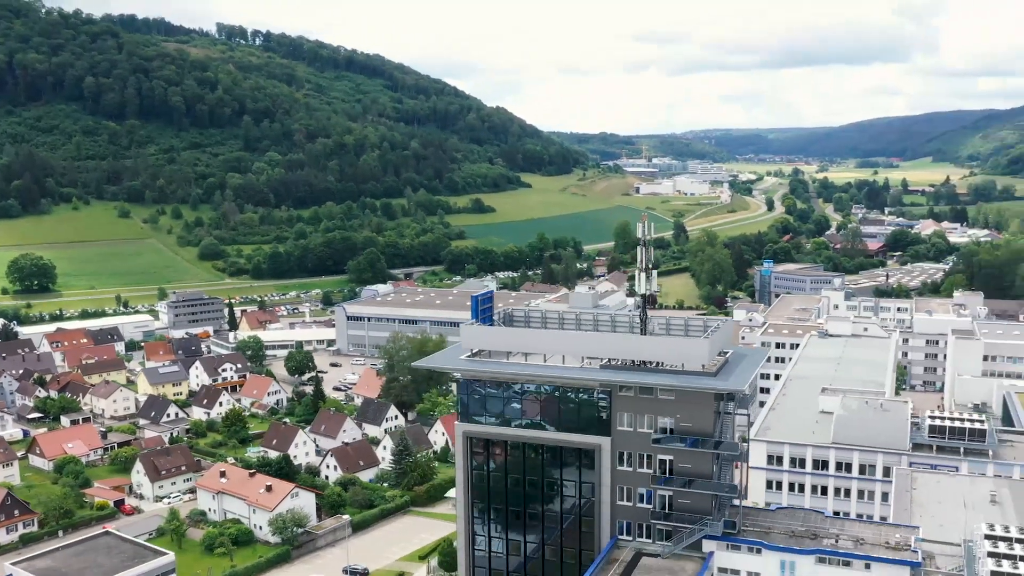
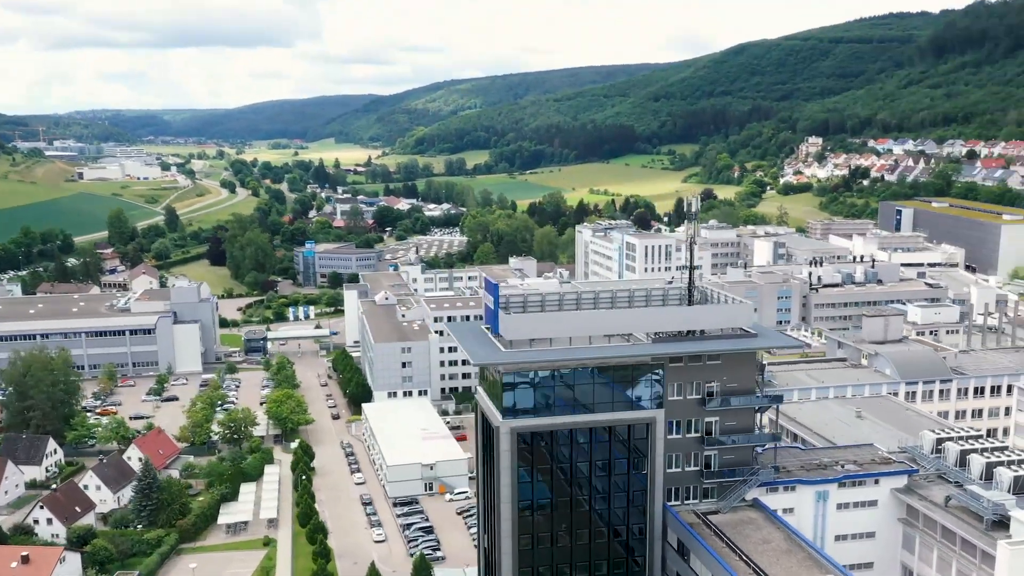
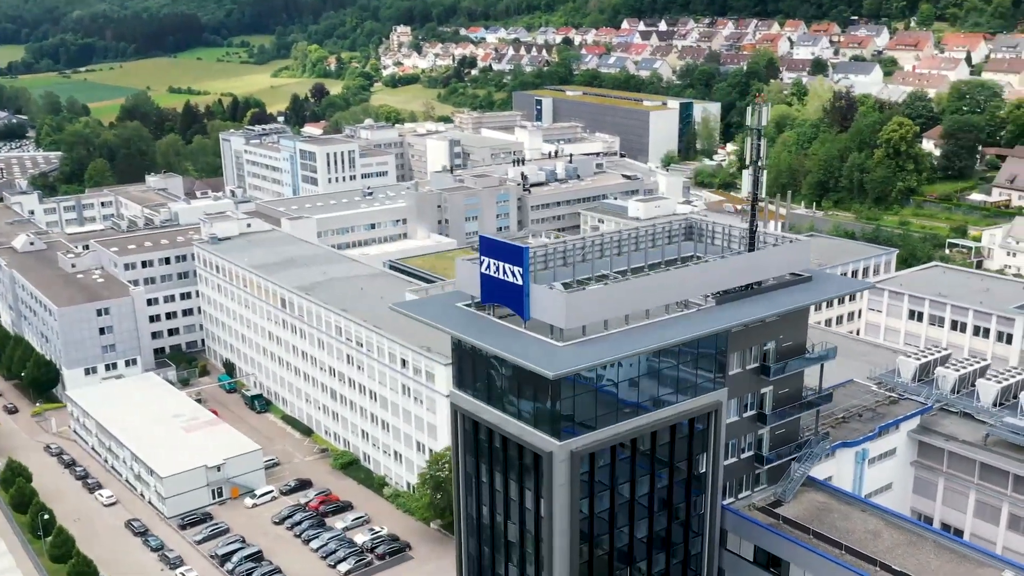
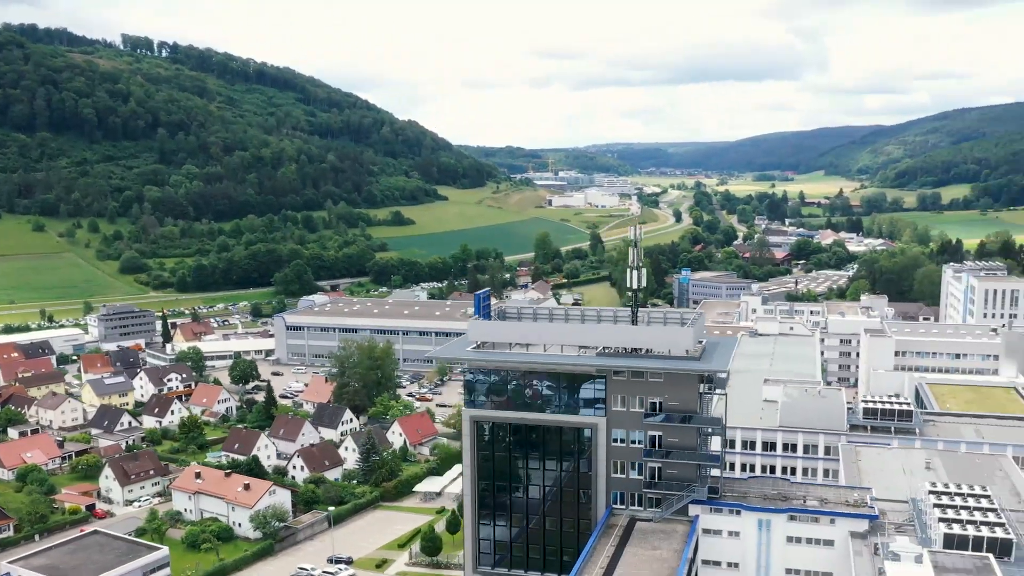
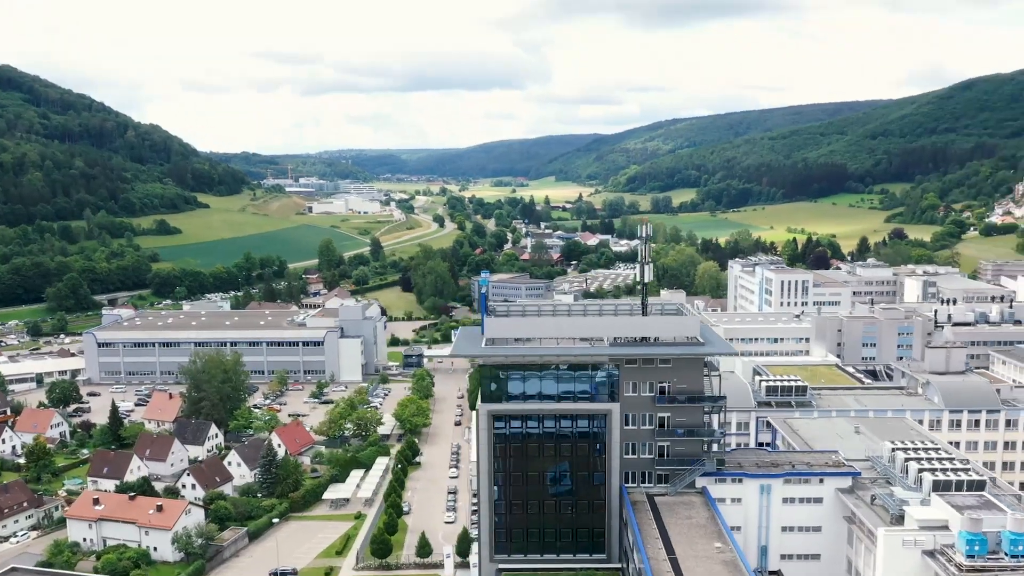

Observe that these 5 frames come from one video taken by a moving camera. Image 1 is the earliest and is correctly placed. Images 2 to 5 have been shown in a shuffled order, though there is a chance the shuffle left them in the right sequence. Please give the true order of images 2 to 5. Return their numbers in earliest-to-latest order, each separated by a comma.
4, 5, 2, 3
